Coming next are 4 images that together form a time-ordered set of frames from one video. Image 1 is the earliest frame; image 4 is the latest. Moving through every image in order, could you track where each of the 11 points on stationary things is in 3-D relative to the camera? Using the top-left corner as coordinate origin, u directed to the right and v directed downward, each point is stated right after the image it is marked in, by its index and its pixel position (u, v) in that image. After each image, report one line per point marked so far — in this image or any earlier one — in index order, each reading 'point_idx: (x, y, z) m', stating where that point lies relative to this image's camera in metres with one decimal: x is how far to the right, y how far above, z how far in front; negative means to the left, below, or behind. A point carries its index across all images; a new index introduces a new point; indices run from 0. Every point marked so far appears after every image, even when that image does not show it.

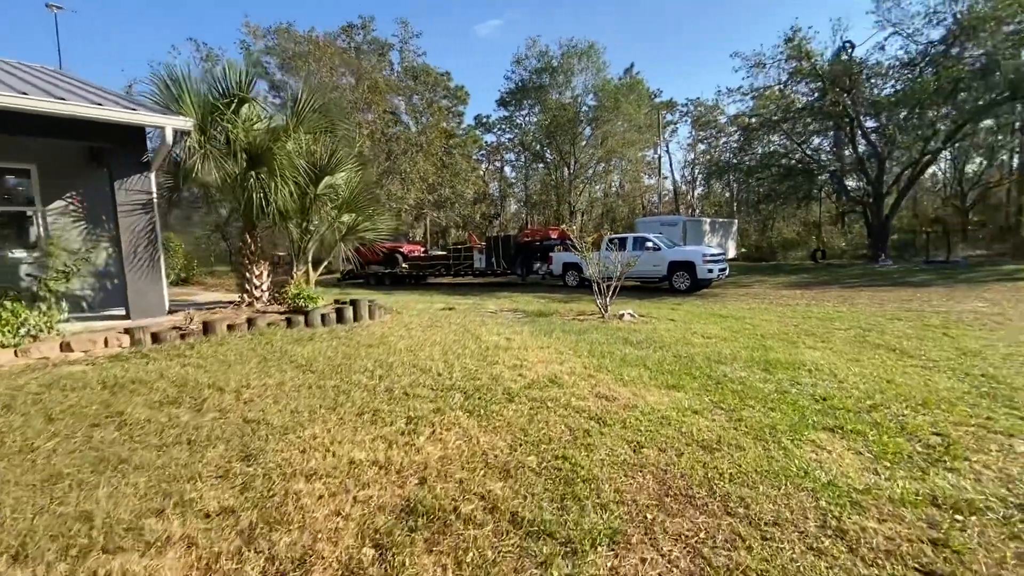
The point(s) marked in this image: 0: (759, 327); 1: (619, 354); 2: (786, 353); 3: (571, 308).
0: (+4.0, -0.6, +7.7) m
1: (+1.1, -0.7, +4.7) m
2: (+3.3, -0.8, +5.7) m
3: (+1.1, -0.4, +9.3) m
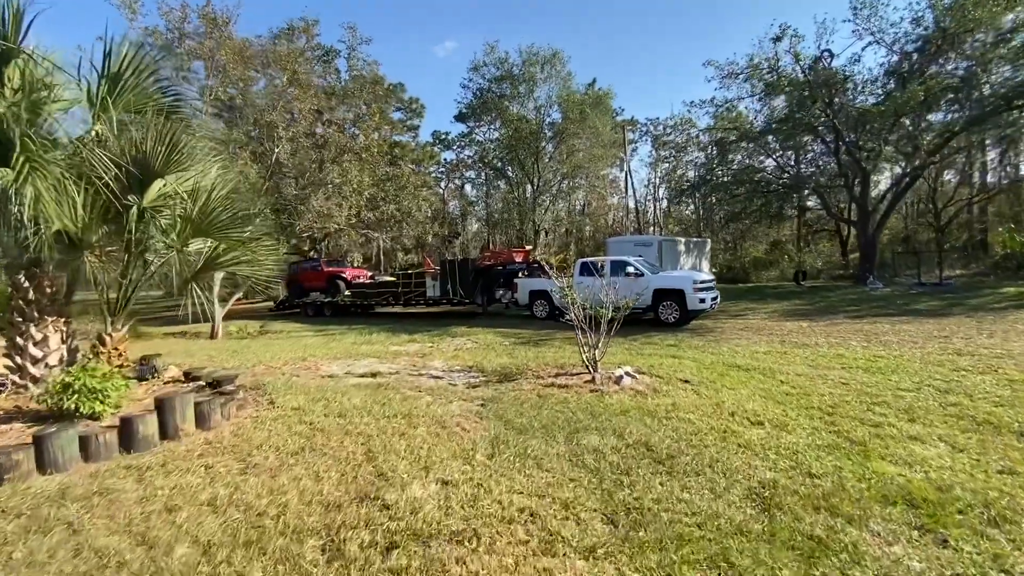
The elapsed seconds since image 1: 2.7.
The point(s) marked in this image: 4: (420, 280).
0: (+3.5, -1.2, +5.6) m
1: (+0.8, -1.1, +2.4) m
2: (+2.9, -1.3, +3.6) m
3: (+0.4, -1.0, +7.0) m
4: (-2.9, +0.3, +15.2) m
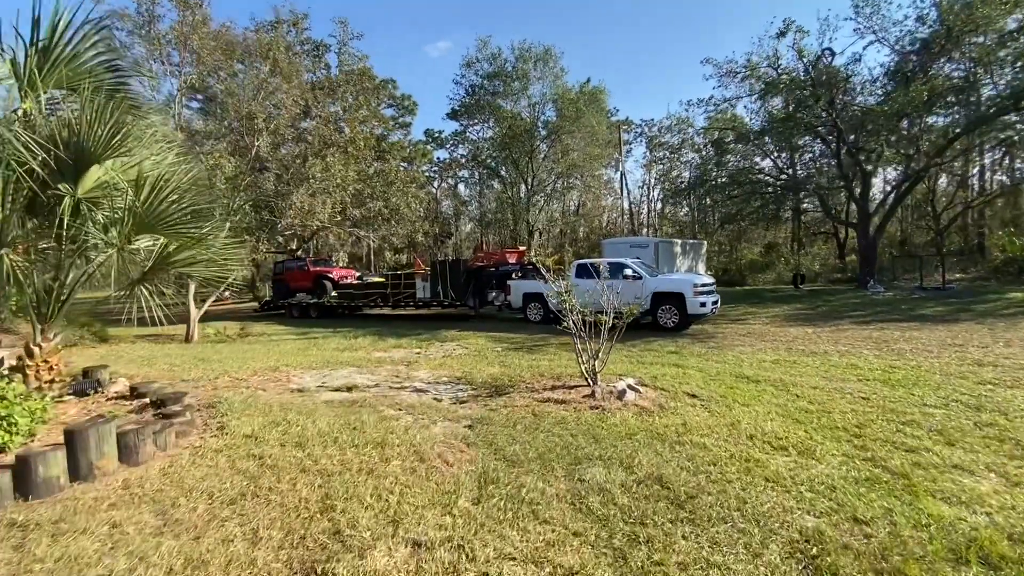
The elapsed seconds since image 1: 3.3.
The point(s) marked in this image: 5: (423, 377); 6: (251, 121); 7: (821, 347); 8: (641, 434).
0: (+3.4, -1.3, +5.1) m
1: (+0.7, -1.2, +1.9) m
2: (+2.8, -1.3, +3.1) m
3: (+0.3, -1.1, +6.4) m
4: (-3.1, +0.2, +14.6) m
5: (-1.1, -1.1, +5.8) m
6: (-5.8, +3.7, +10.8) m
7: (+5.6, -1.1, +8.8) m
8: (+1.0, -1.2, +3.9) m
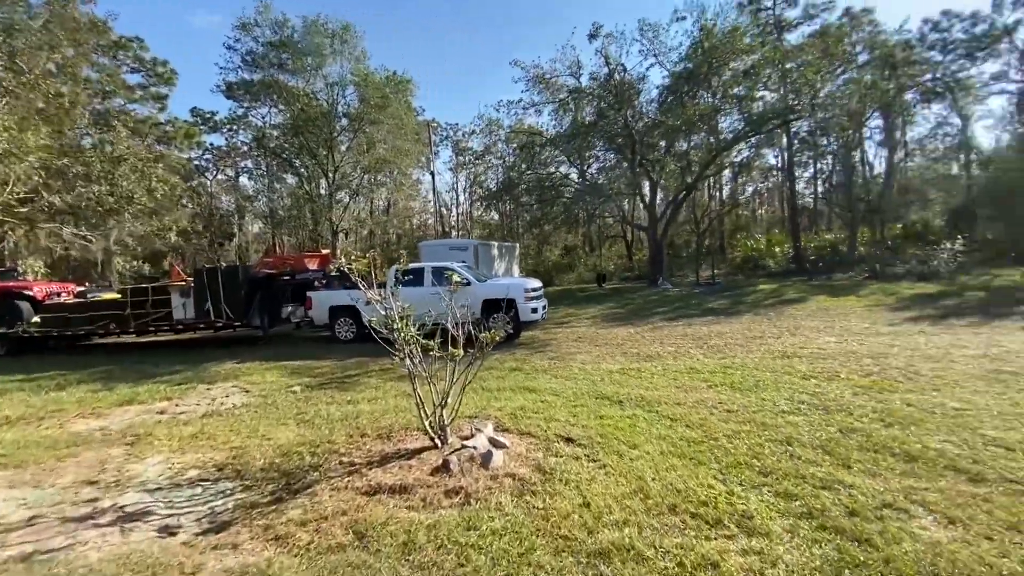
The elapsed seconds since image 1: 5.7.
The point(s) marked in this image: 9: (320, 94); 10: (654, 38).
0: (+1.9, -1.3, +4.4) m
1: (+0.6, -1.3, +0.4) m
2: (+2.1, -1.4, +2.3) m
3: (-1.5, -1.3, +4.5) m
4: (-7.8, -0.2, +10.8) m
5: (-2.6, -1.3, +3.4) m
6: (-9.0, +3.3, +6.2) m
7: (+2.5, -1.1, +8.6) m
8: (+0.1, -1.3, +2.4) m
9: (-7.5, +7.7, +19.0) m
10: (+5.5, +9.5, +18.5) m
